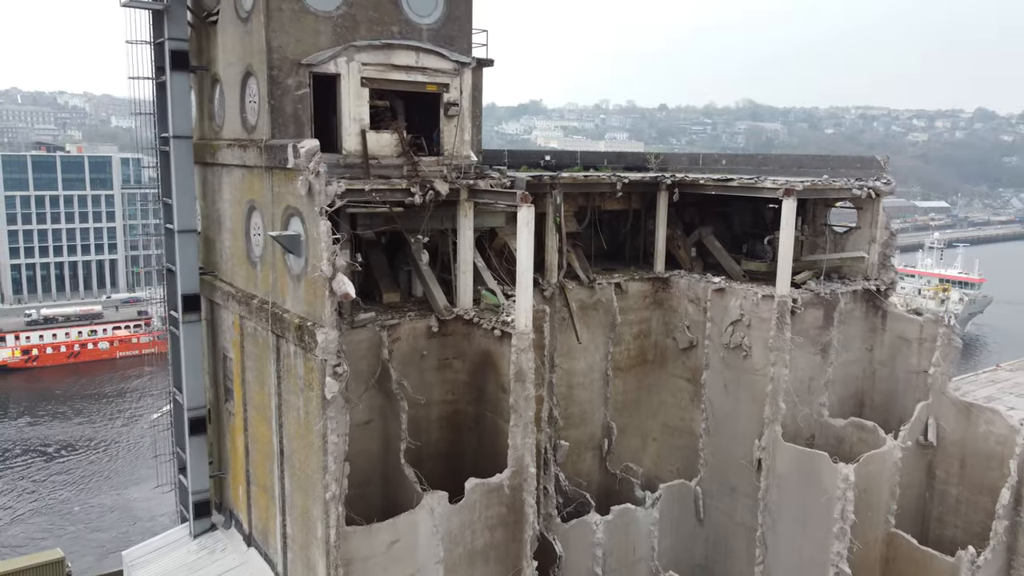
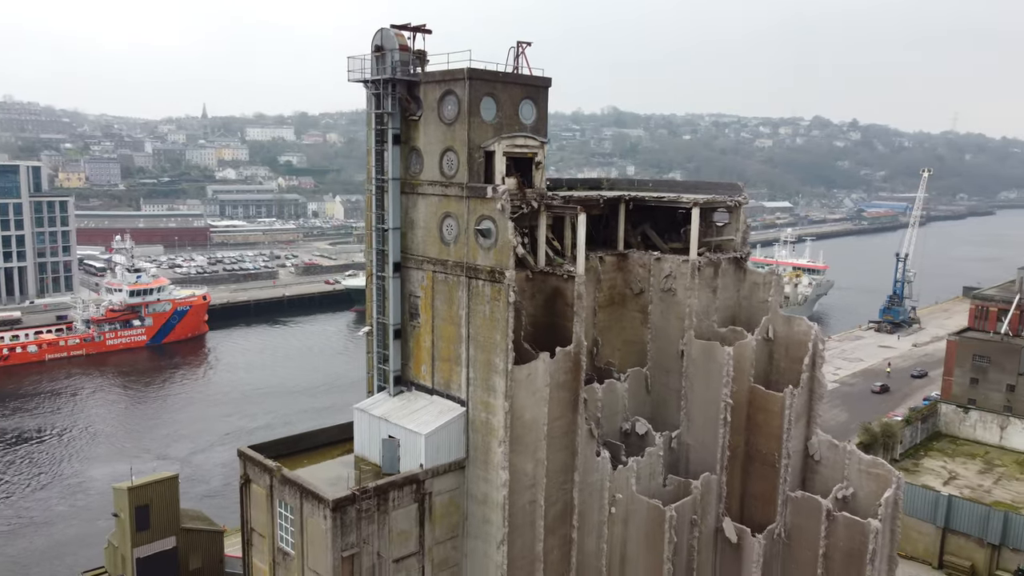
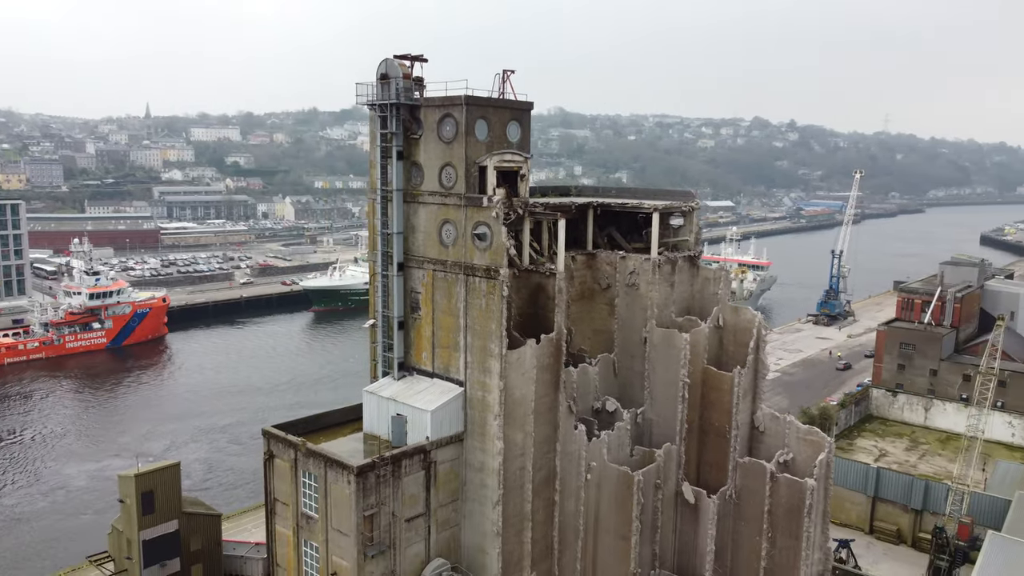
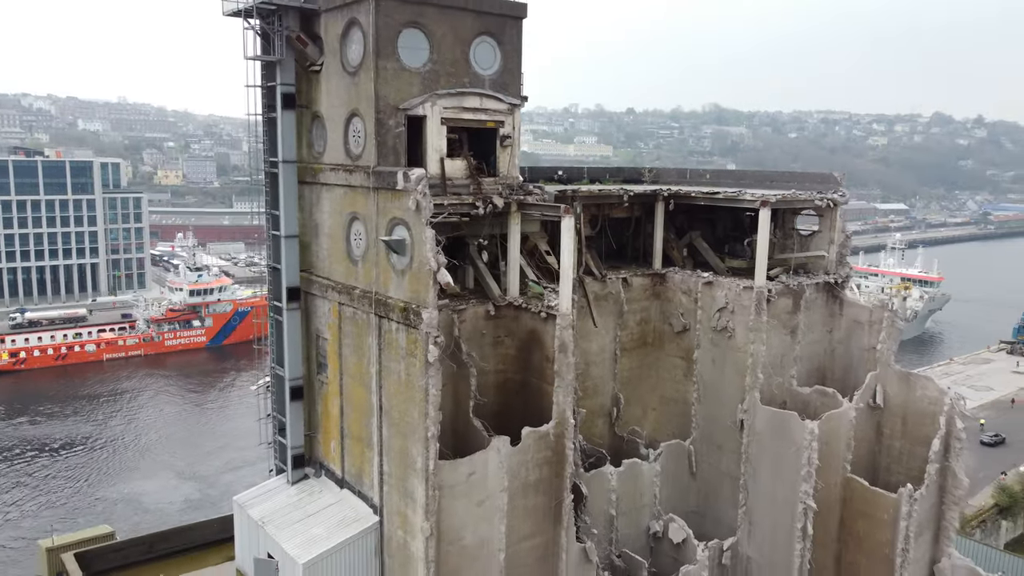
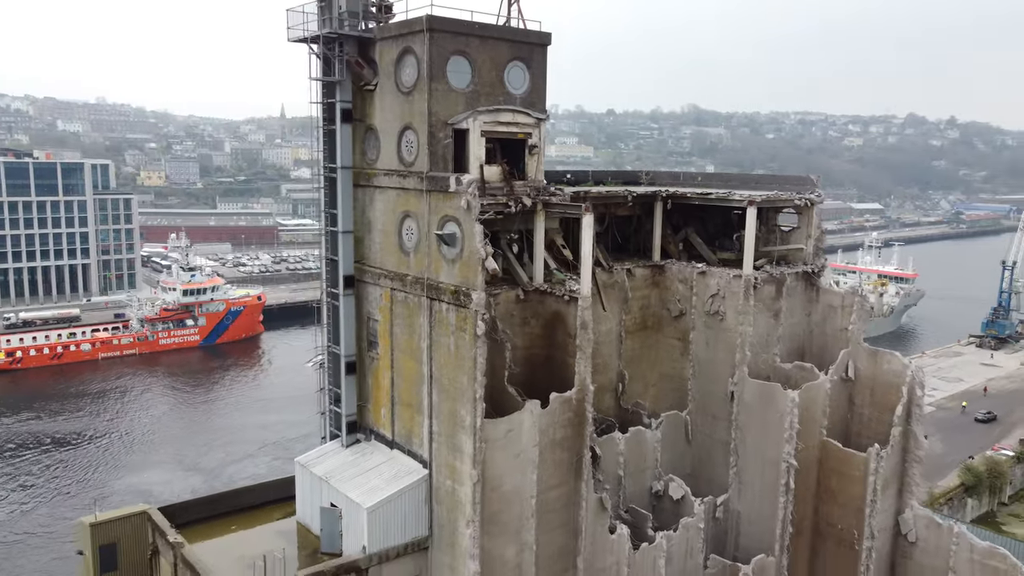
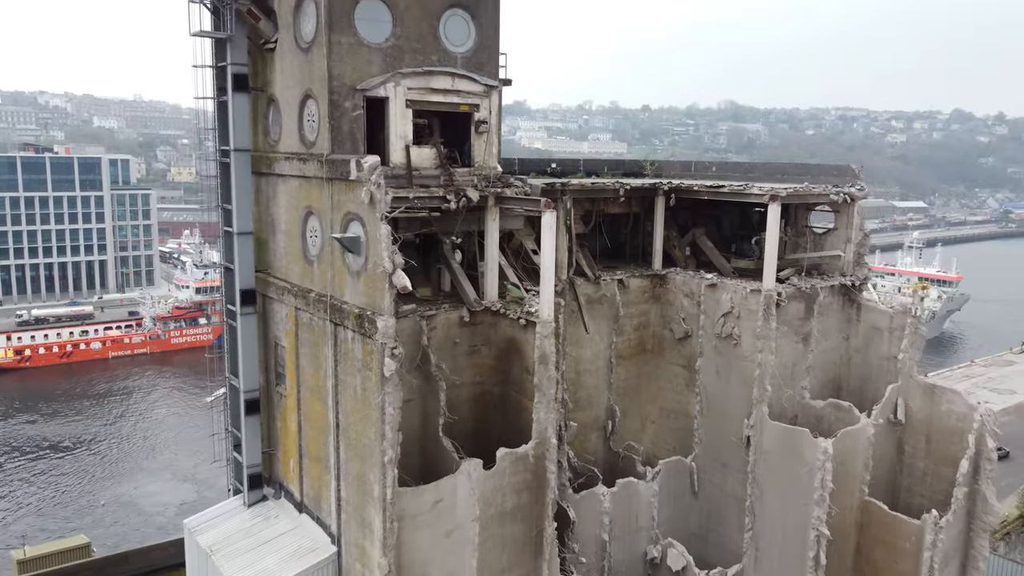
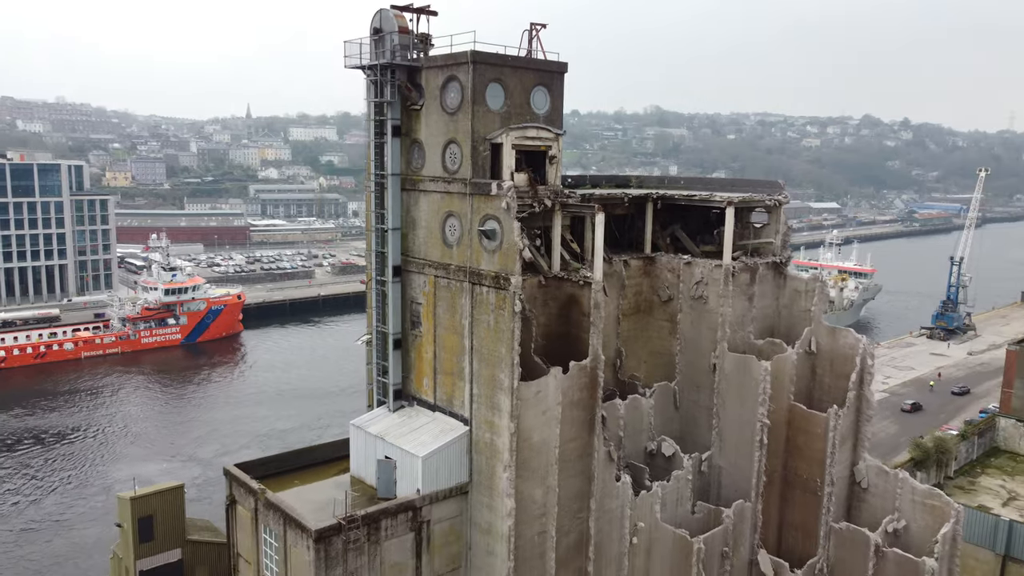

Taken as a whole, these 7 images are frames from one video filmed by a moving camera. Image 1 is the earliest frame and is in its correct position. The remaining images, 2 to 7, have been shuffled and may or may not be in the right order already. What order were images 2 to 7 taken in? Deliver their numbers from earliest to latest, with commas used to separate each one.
6, 4, 5, 7, 2, 3
